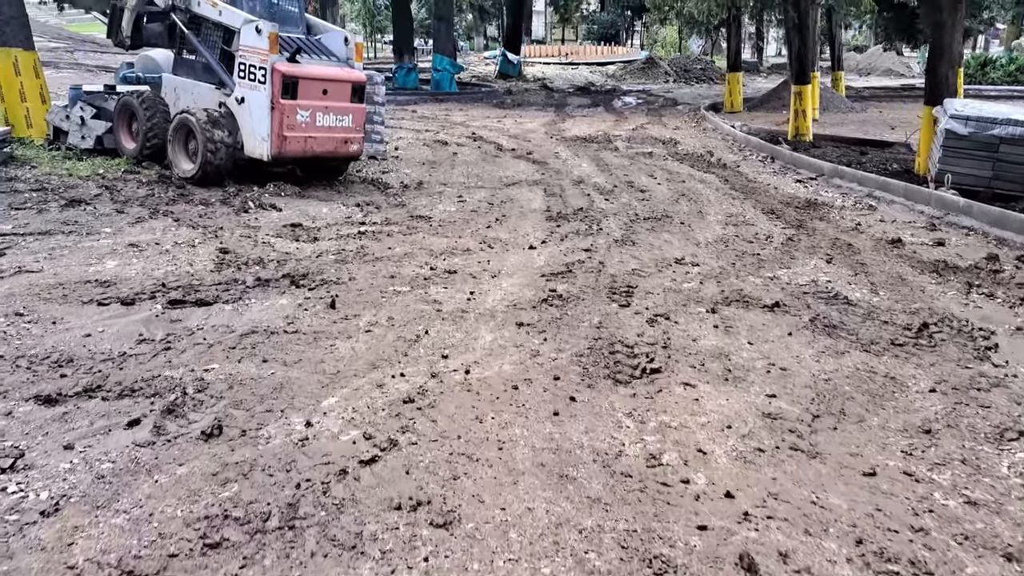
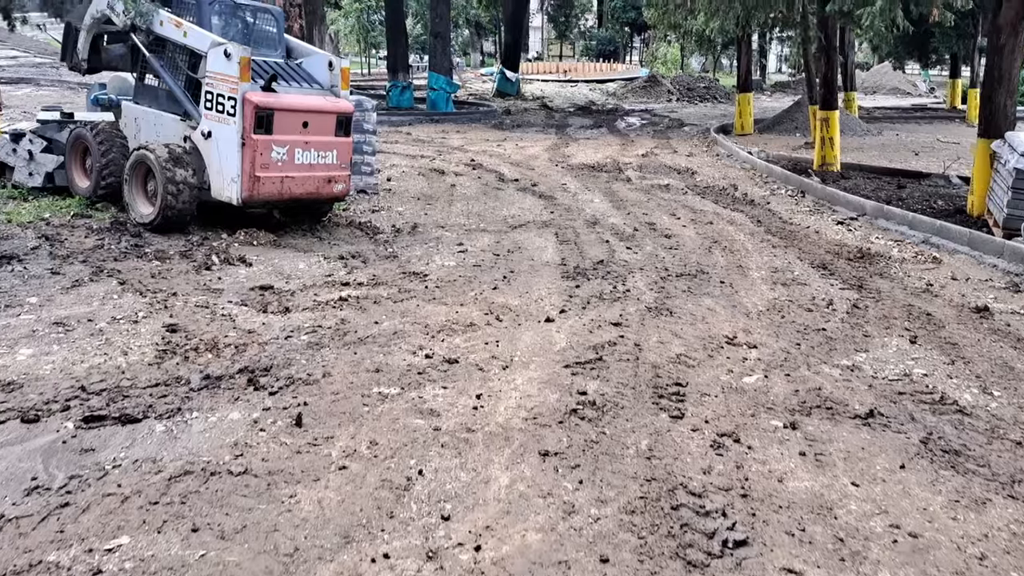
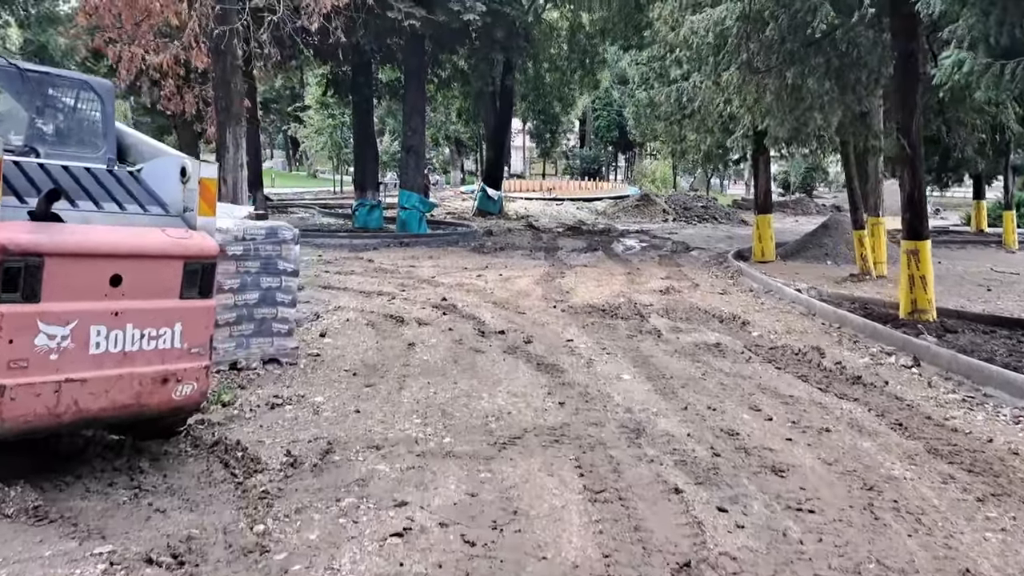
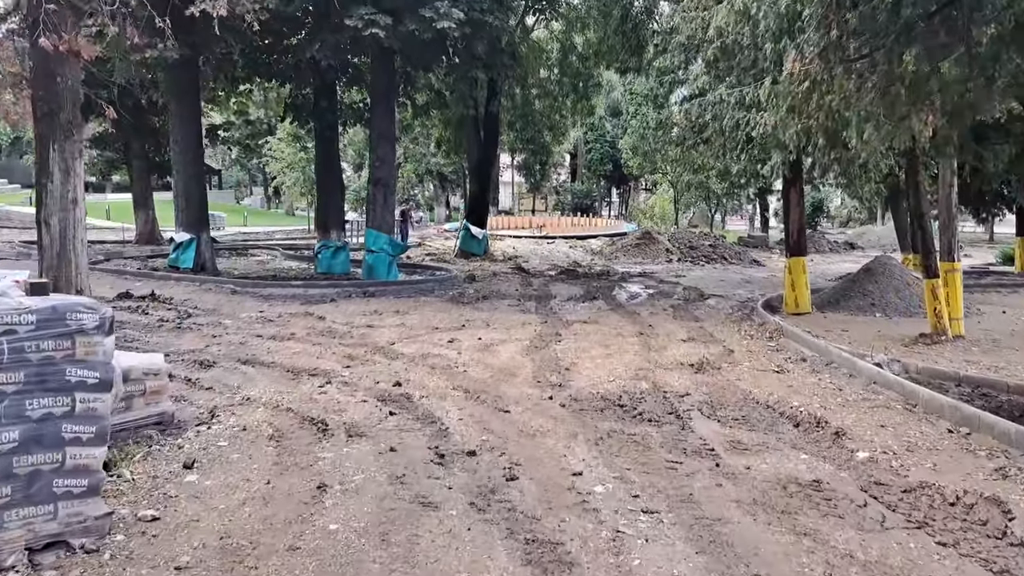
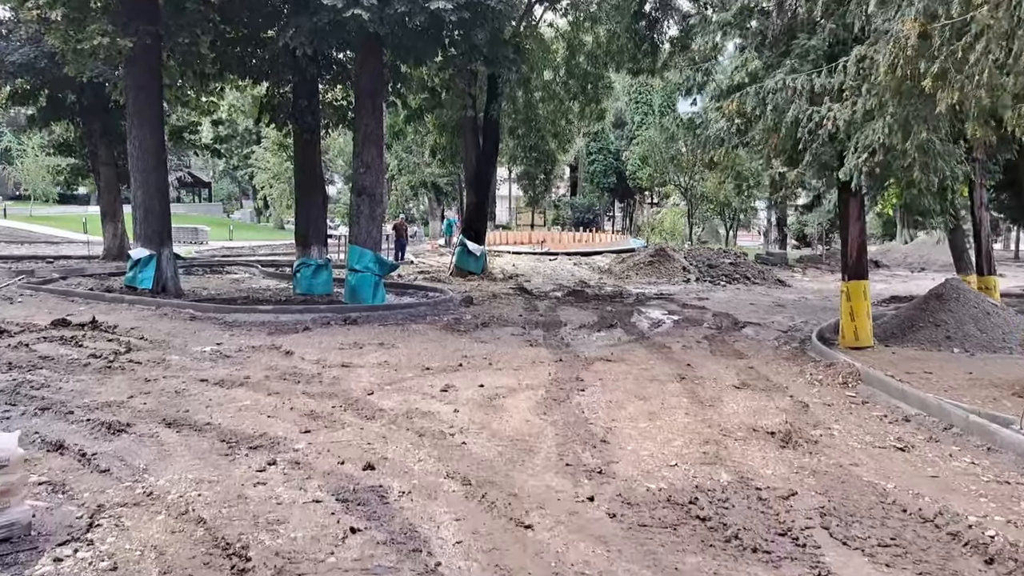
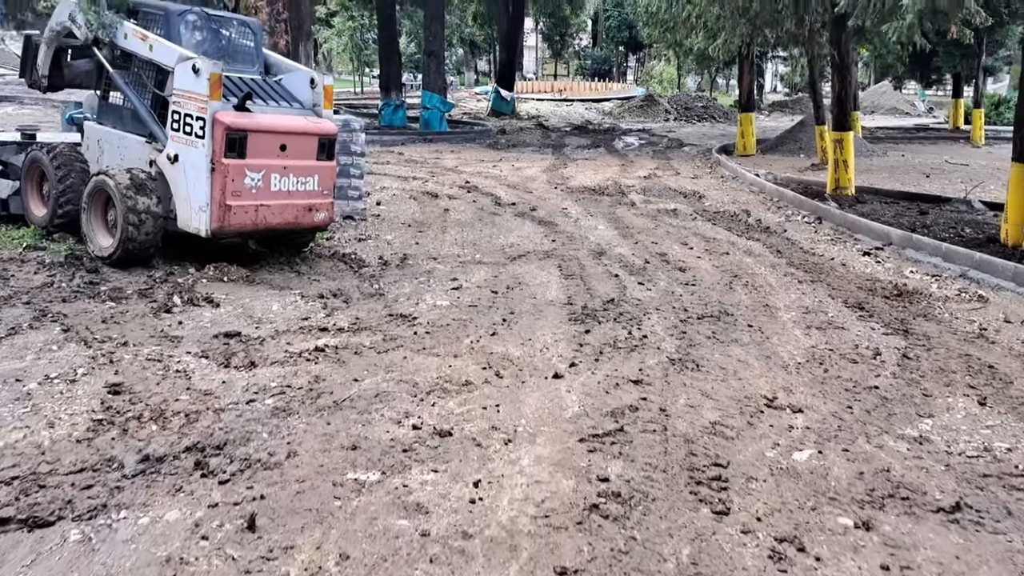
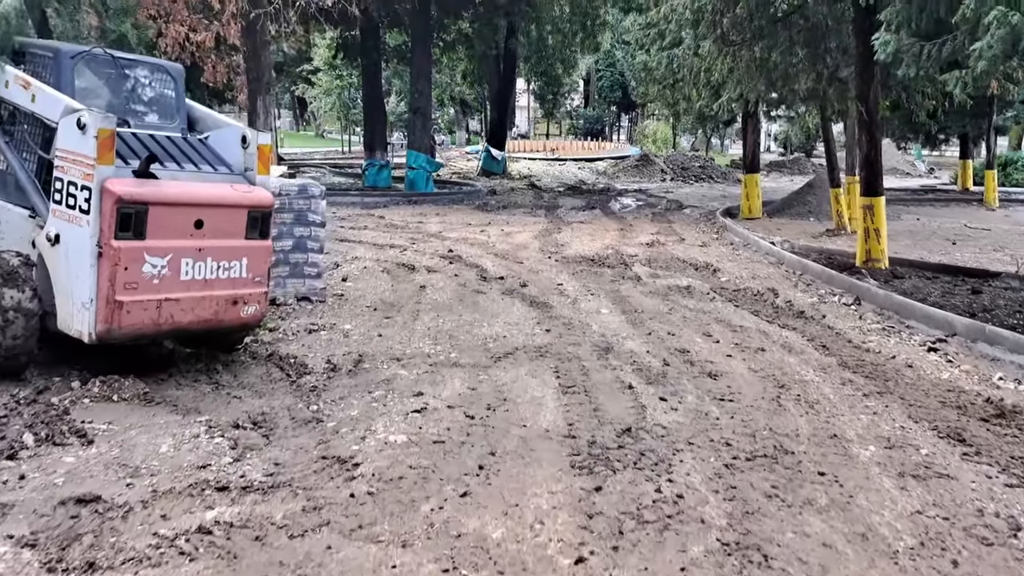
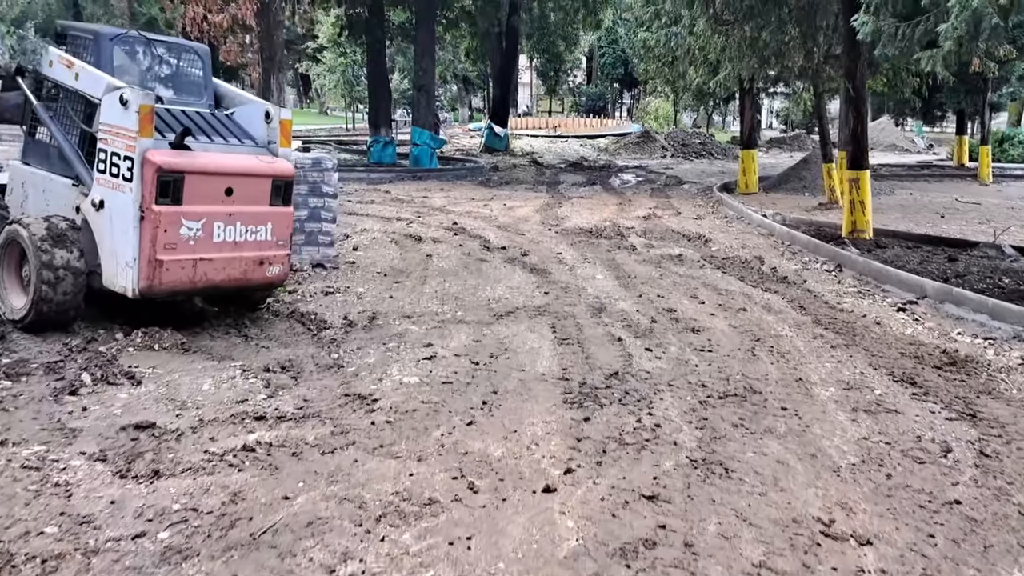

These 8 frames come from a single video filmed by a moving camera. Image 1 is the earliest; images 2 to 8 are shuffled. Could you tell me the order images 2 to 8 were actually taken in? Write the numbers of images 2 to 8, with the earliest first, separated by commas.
2, 6, 8, 7, 3, 4, 5
